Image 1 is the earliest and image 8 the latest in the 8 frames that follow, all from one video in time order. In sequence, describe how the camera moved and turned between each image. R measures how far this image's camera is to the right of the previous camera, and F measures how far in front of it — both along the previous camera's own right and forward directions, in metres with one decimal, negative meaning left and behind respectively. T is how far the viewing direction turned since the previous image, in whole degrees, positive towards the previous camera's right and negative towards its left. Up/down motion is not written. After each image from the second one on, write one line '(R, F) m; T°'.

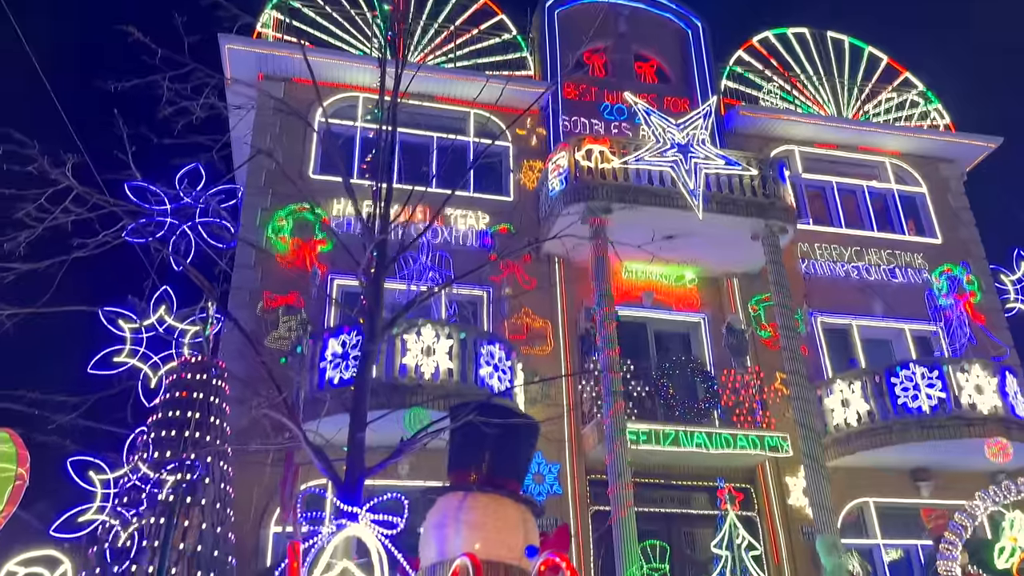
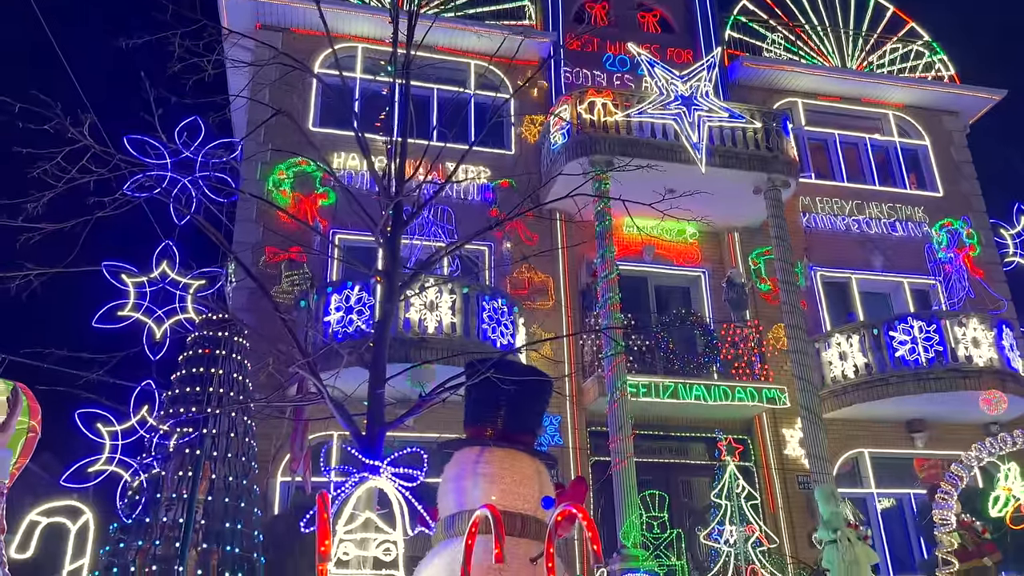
(-0.1, 0.0) m; 0°
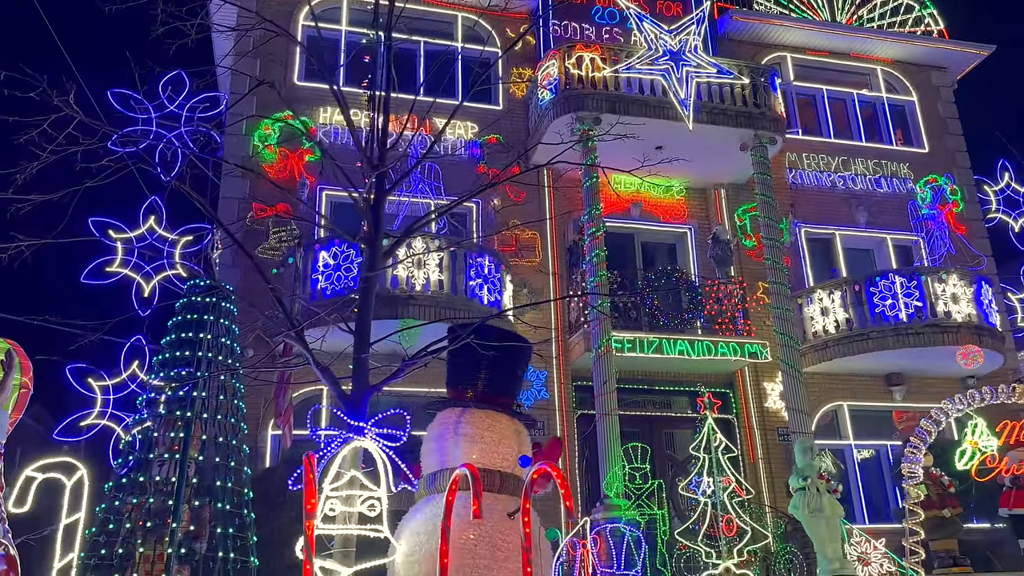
(0.0, -0.1) m; +1°
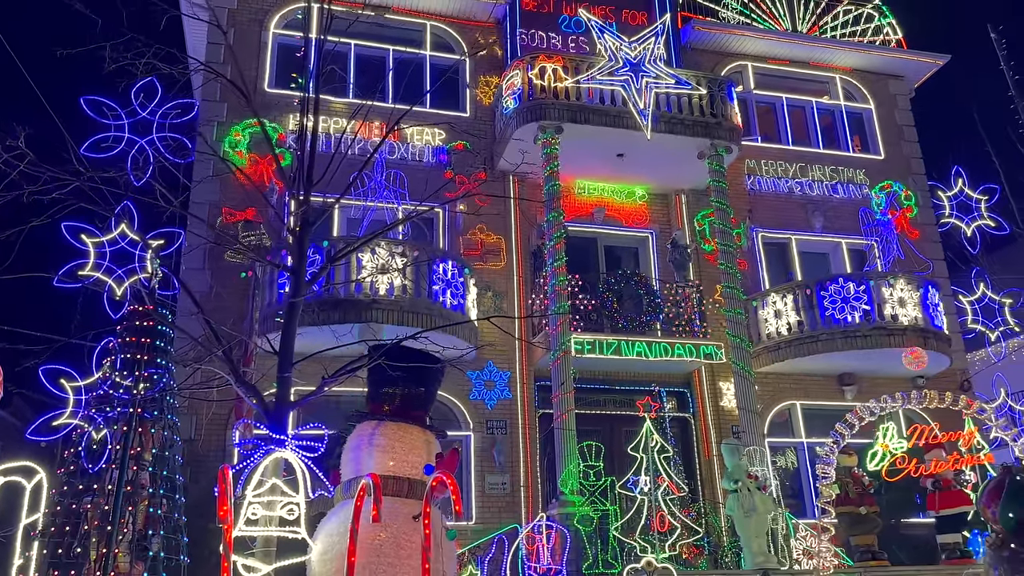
(+0.4, -0.4) m; +1°
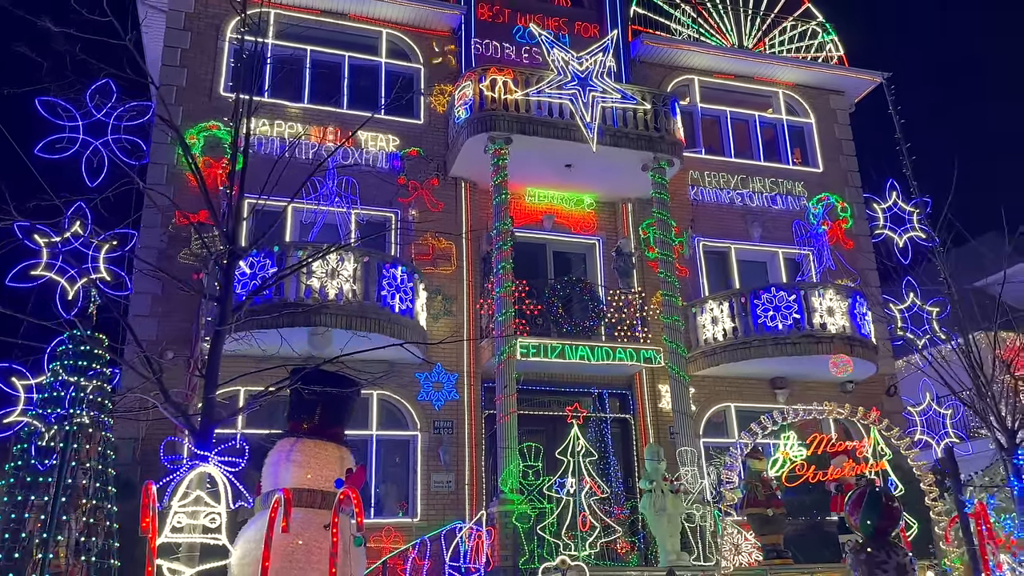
(+0.3, -0.5) m; +2°
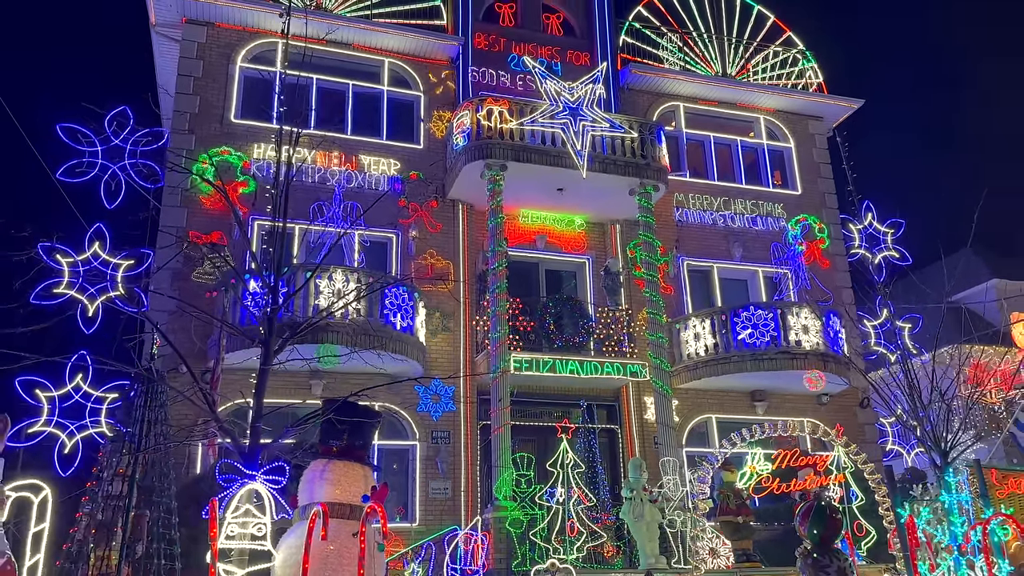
(0.0, -0.8) m; +1°
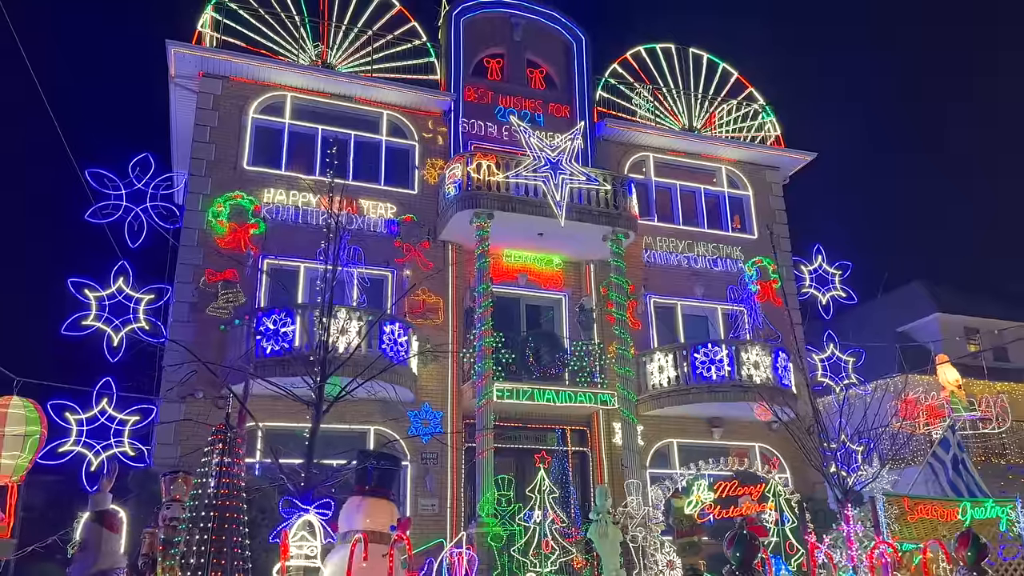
(-0.2, -1.6) m; +2°
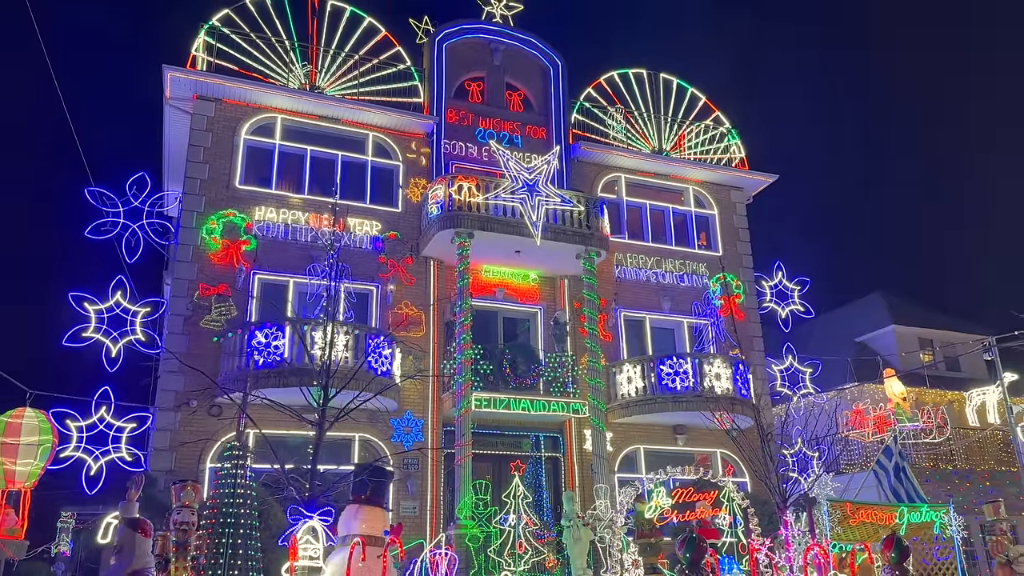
(0.0, -1.0) m; +2°
